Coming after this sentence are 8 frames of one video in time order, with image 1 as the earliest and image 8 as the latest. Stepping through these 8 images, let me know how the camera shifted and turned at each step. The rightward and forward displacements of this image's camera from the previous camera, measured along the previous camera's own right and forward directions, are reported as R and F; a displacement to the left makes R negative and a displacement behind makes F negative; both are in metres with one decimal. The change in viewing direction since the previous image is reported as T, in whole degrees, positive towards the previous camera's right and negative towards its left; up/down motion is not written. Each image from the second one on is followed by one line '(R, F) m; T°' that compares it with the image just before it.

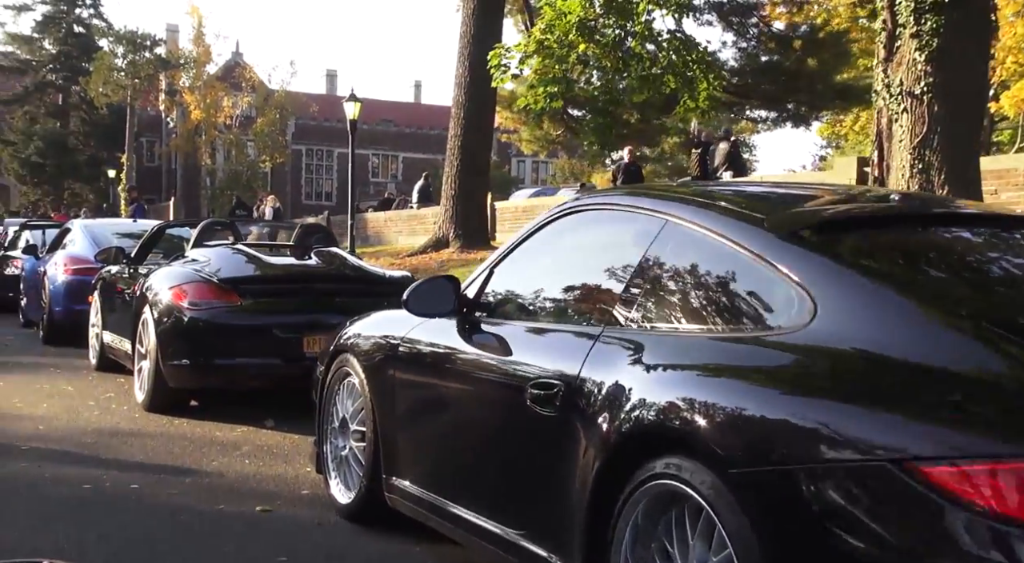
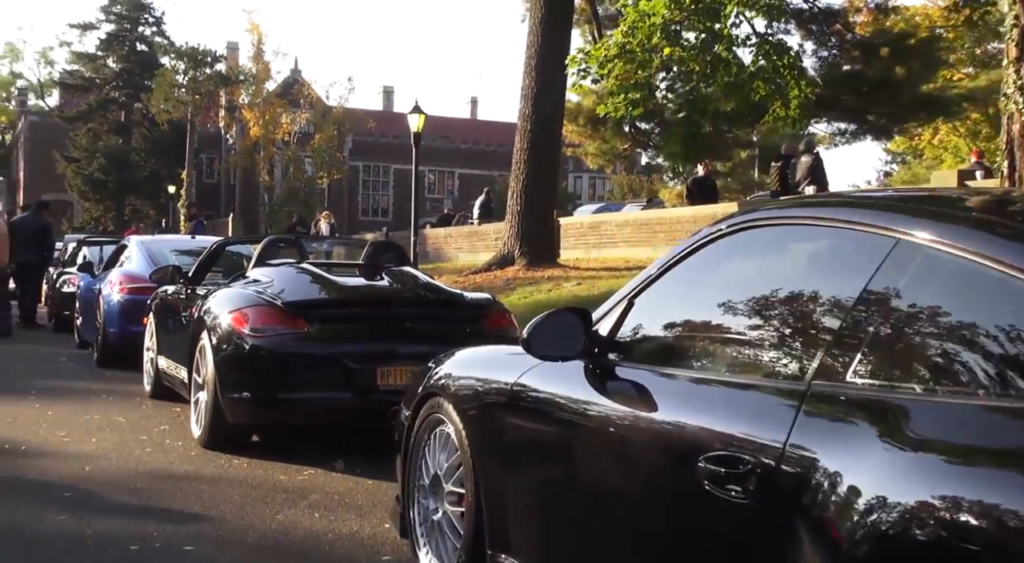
(-0.2, +0.8) m; -3°
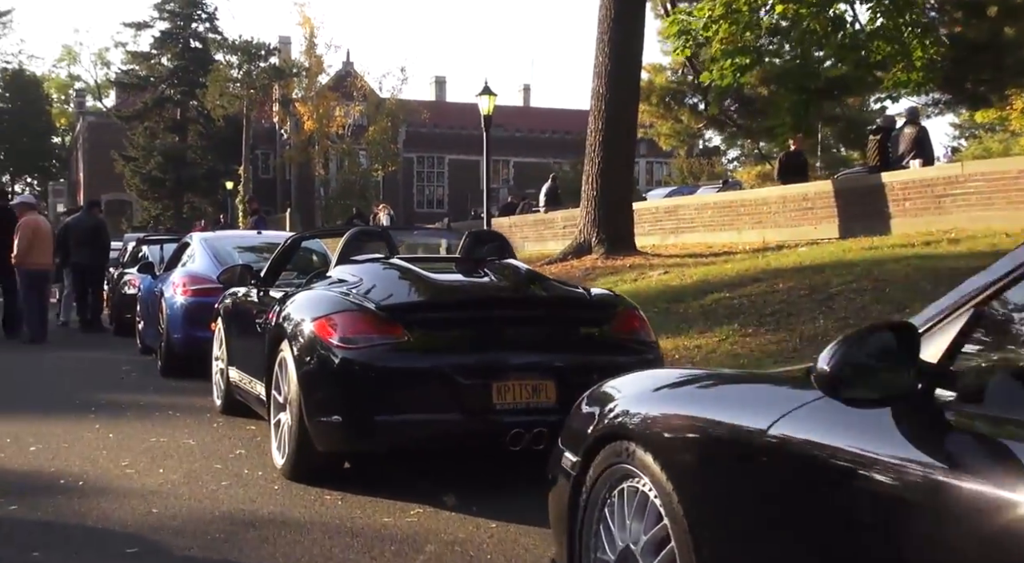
(-0.4, +1.1) m; -3°
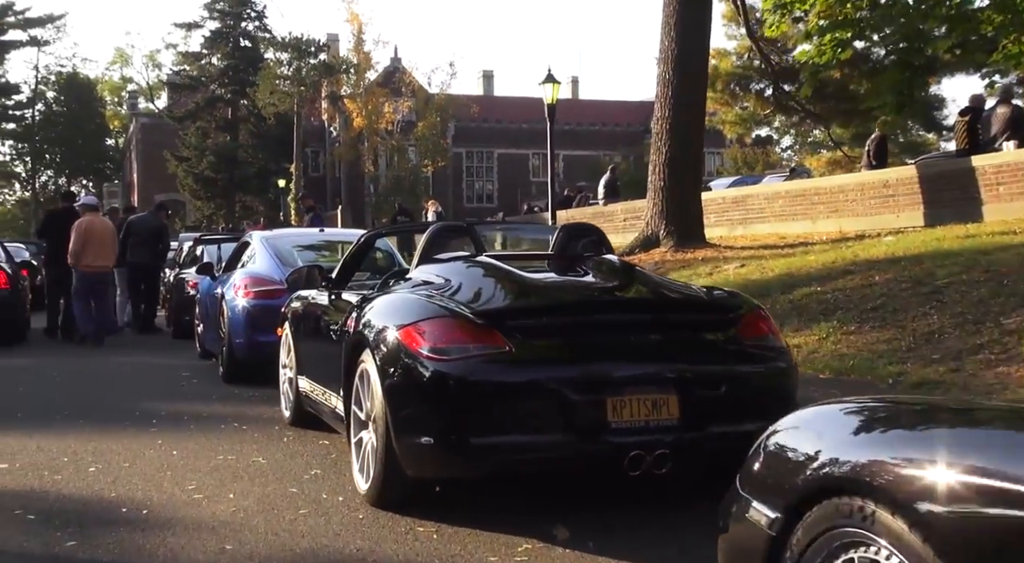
(-0.3, +0.7) m; -2°
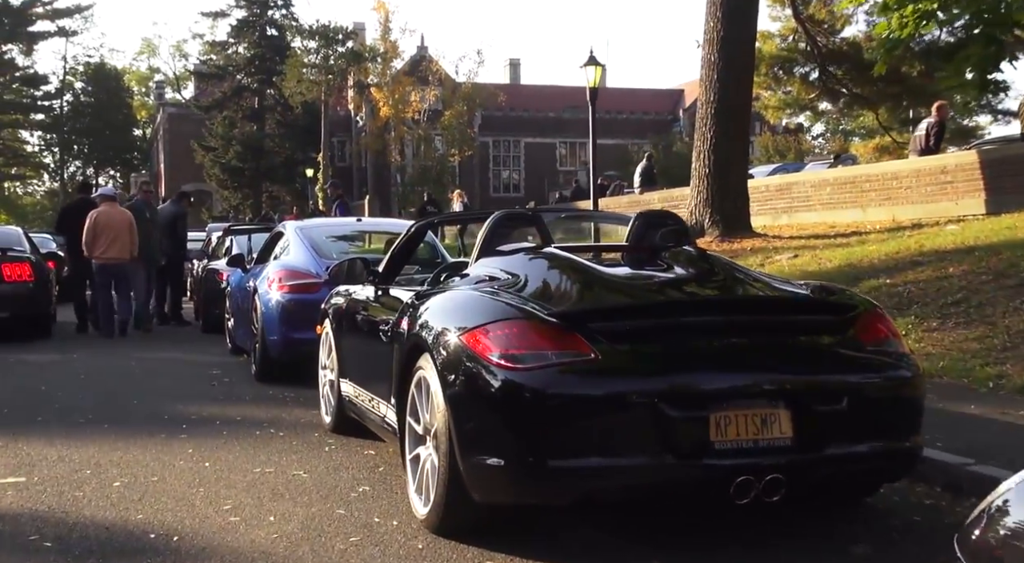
(-0.2, +0.7) m; -1°
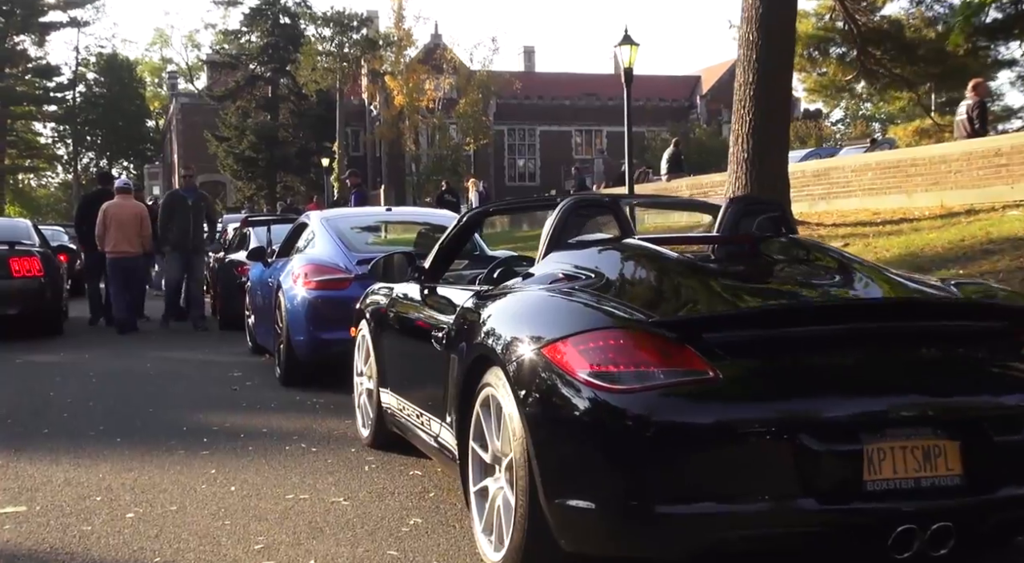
(-0.3, +0.8) m; -1°
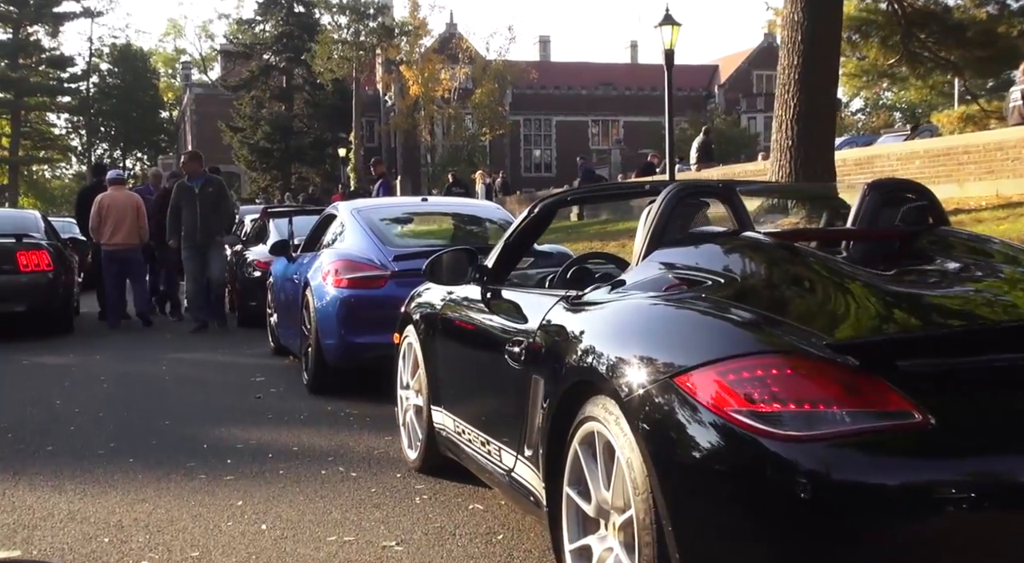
(-0.3, +0.9) m; -1°
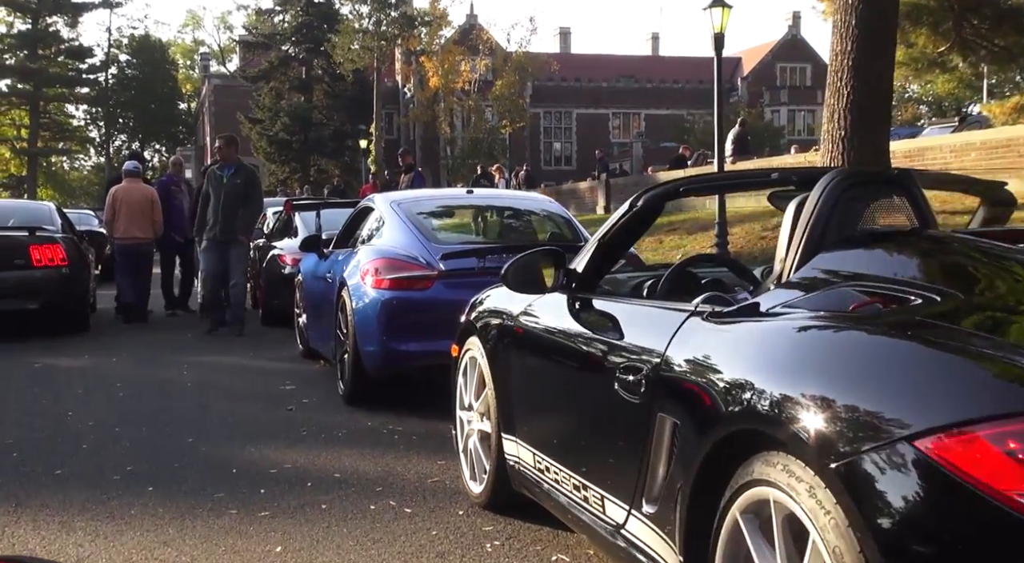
(-0.3, +0.8) m; -1°
